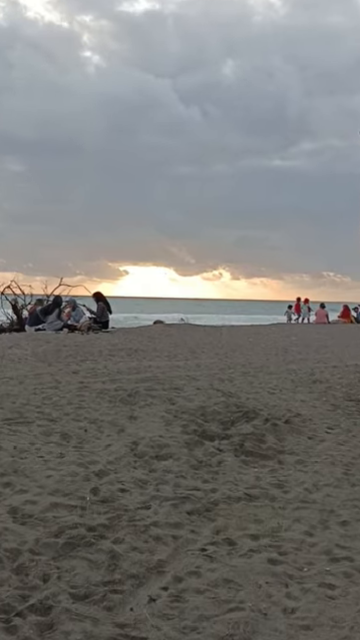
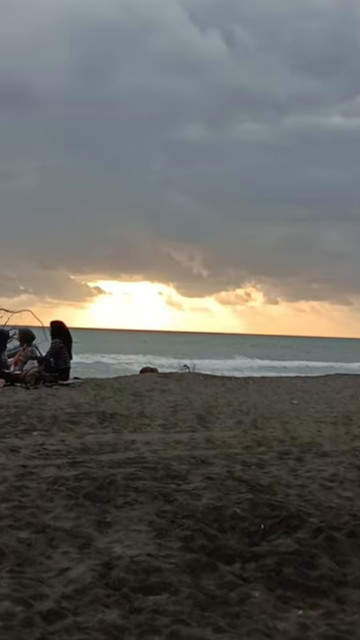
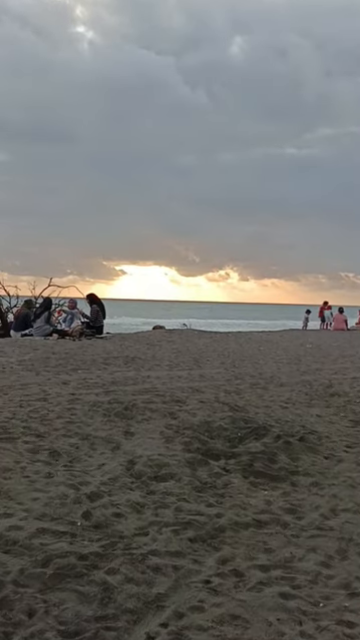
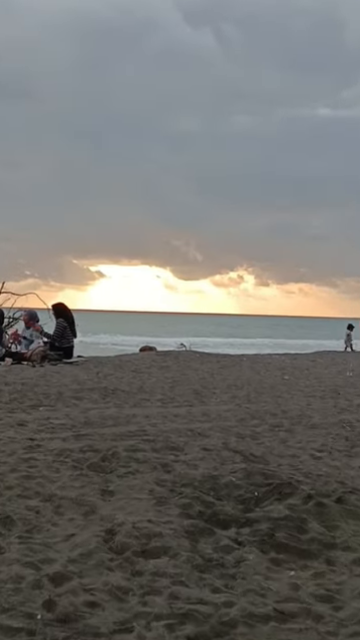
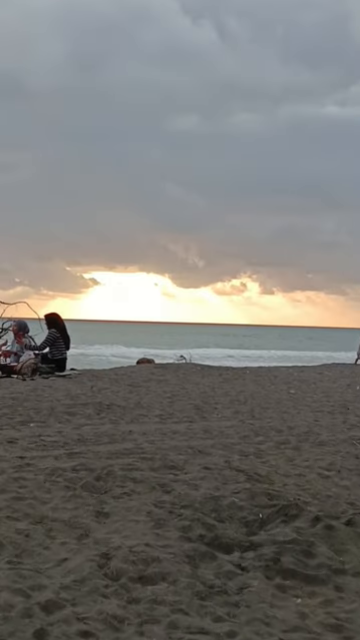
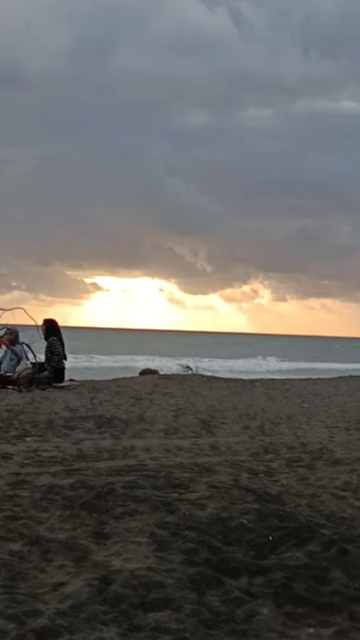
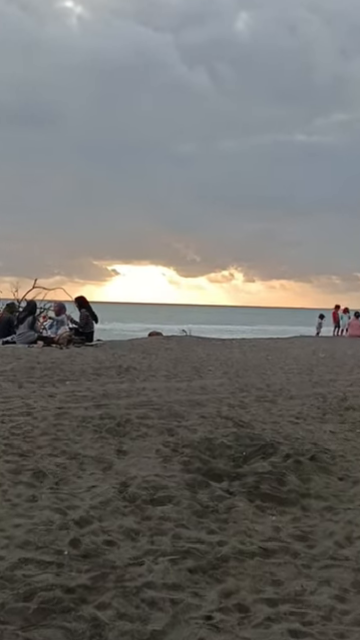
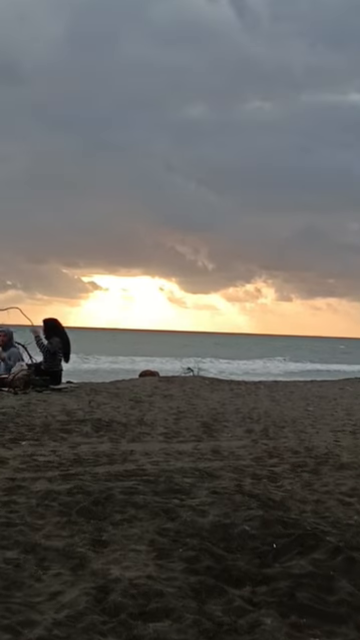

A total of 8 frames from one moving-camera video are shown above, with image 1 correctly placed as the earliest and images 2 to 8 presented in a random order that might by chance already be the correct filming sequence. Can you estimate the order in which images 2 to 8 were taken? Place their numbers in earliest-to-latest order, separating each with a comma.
3, 7, 4, 5, 2, 6, 8
